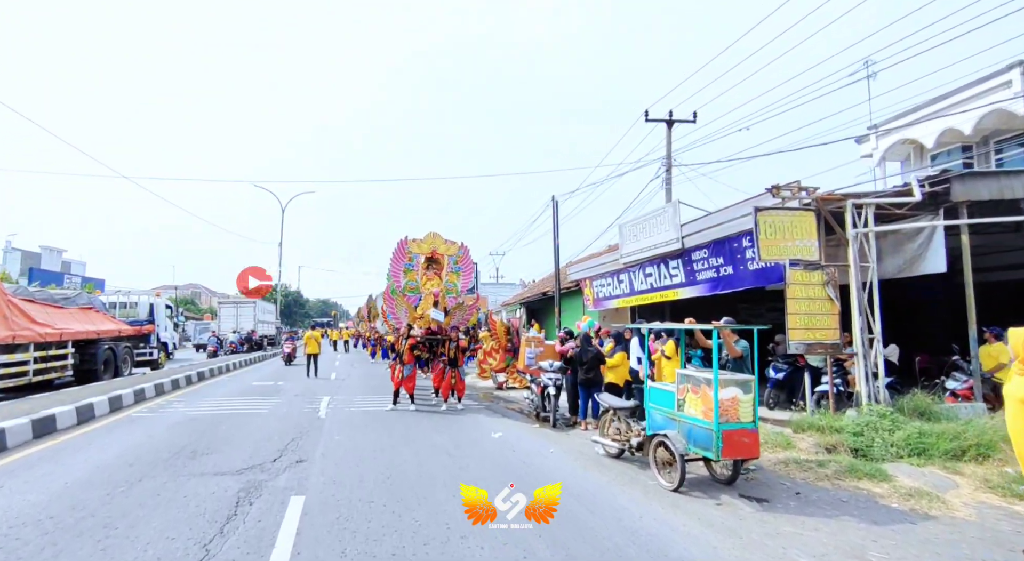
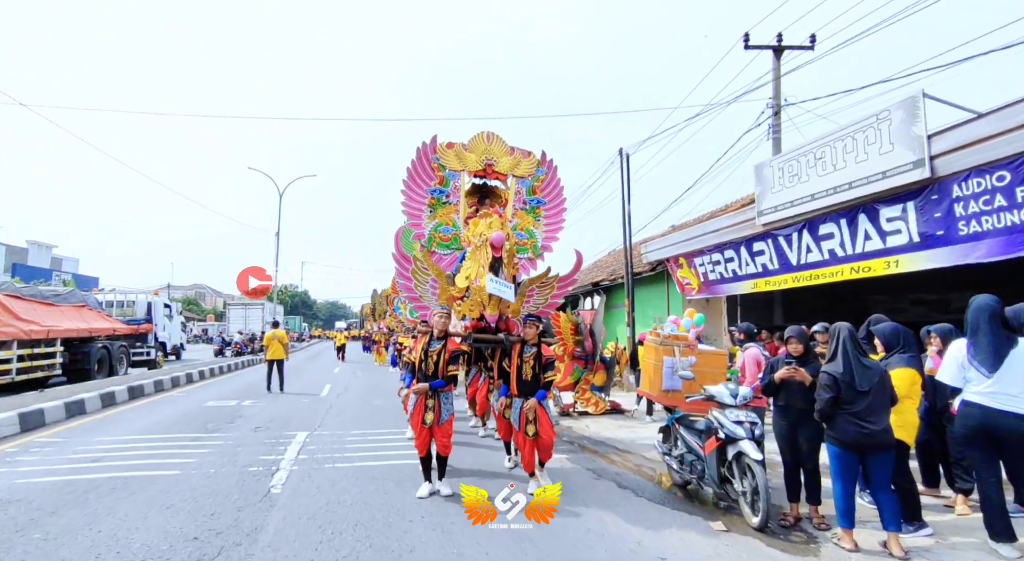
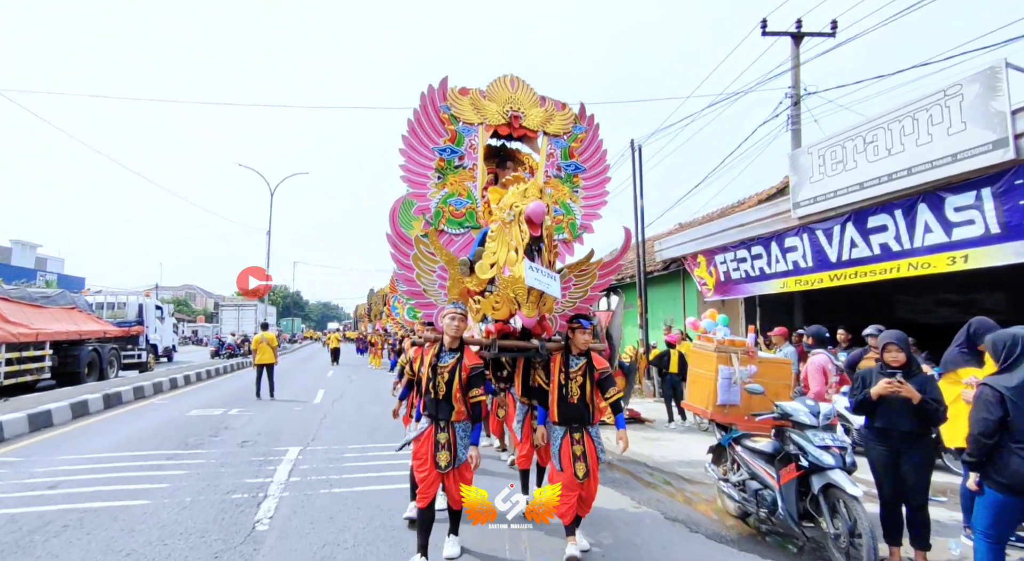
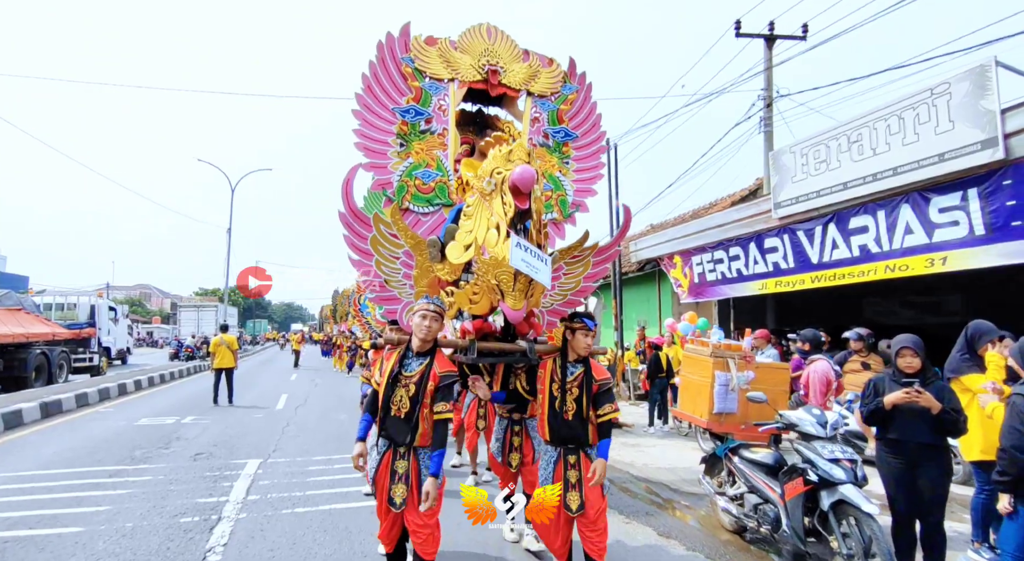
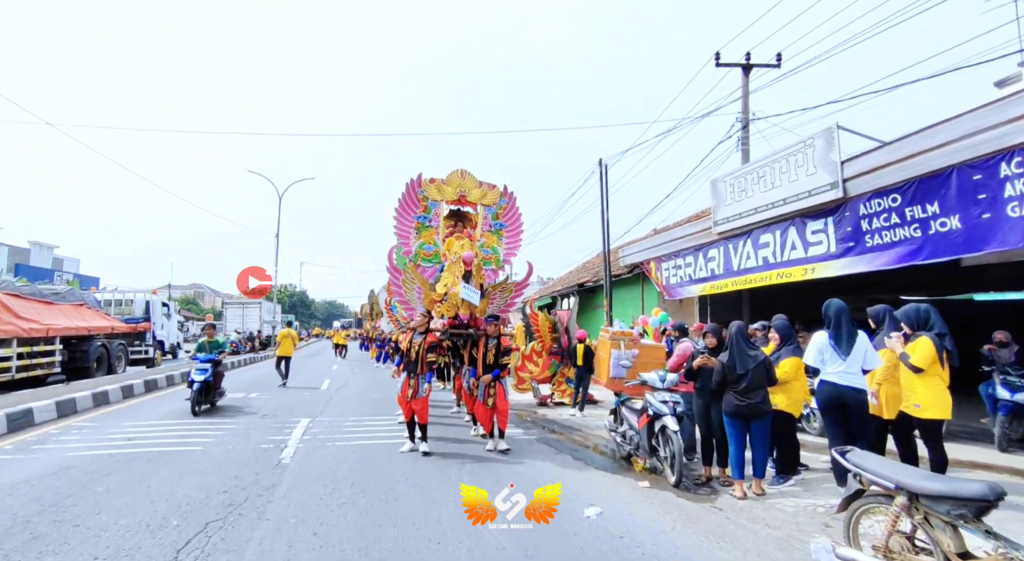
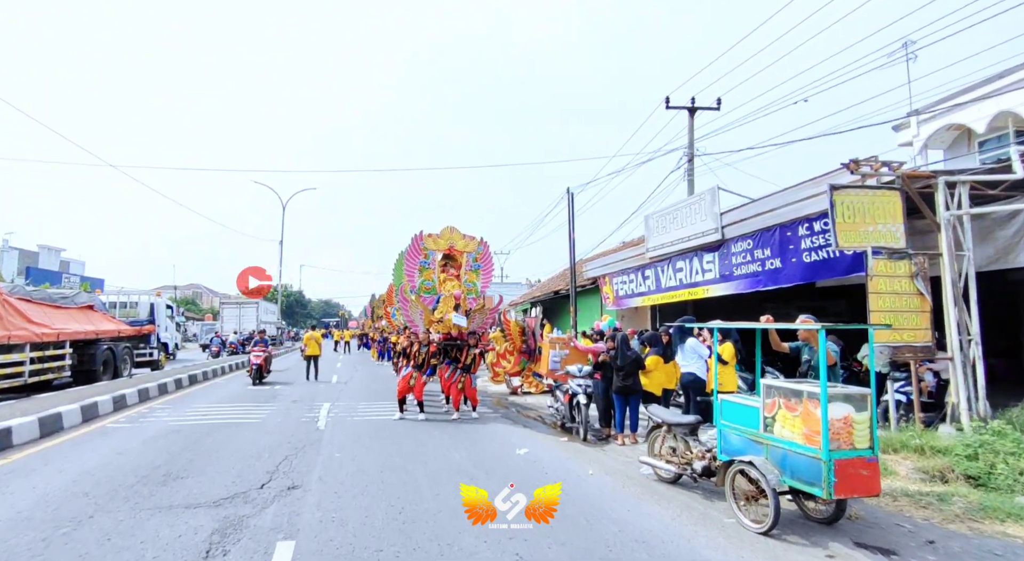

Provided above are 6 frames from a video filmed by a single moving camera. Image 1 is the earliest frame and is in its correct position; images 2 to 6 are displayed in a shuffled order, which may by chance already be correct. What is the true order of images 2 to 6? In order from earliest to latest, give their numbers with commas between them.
6, 5, 2, 3, 4
